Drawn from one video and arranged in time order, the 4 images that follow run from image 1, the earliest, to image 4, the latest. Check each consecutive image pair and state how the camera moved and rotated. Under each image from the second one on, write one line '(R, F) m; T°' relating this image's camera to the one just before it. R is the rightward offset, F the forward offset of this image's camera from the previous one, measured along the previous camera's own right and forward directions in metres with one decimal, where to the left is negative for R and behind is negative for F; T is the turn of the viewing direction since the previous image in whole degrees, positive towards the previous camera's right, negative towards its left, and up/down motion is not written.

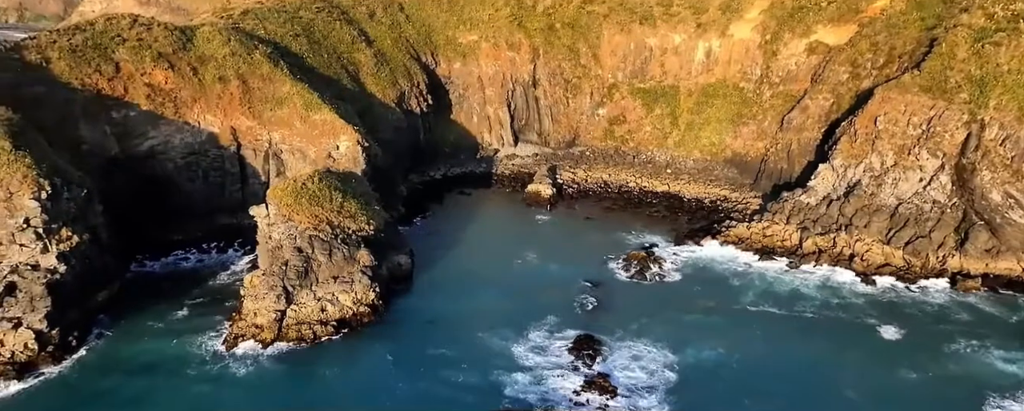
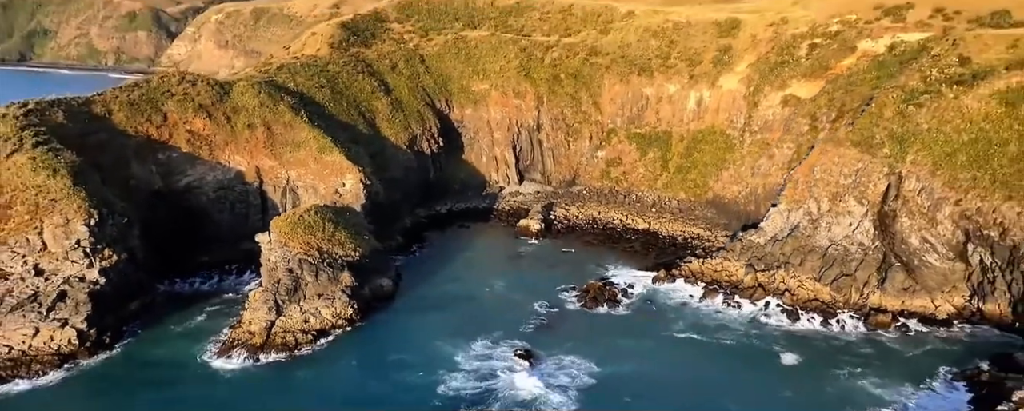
(+6.0, -6.2) m; -5°
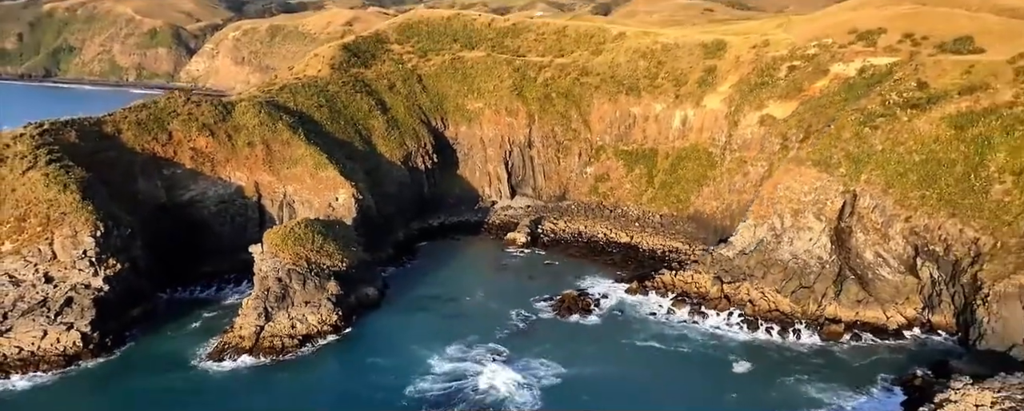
(+2.6, -3.0) m; -1°
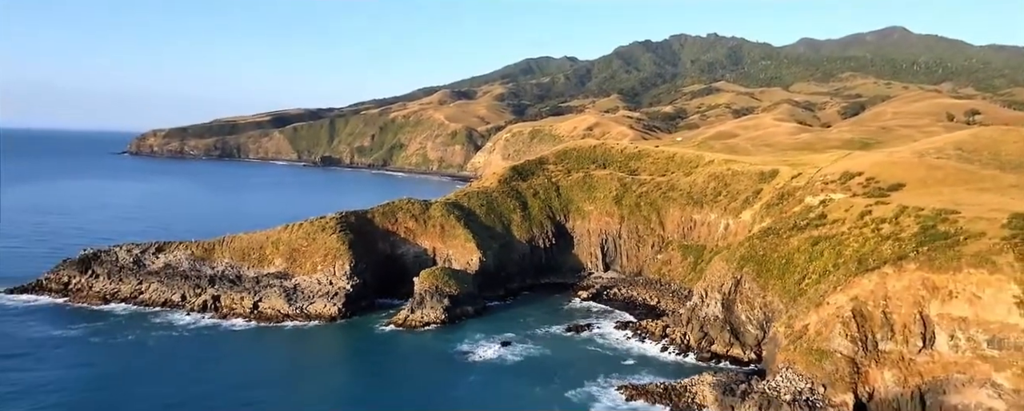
(+28.6, -33.9) m; -23°
